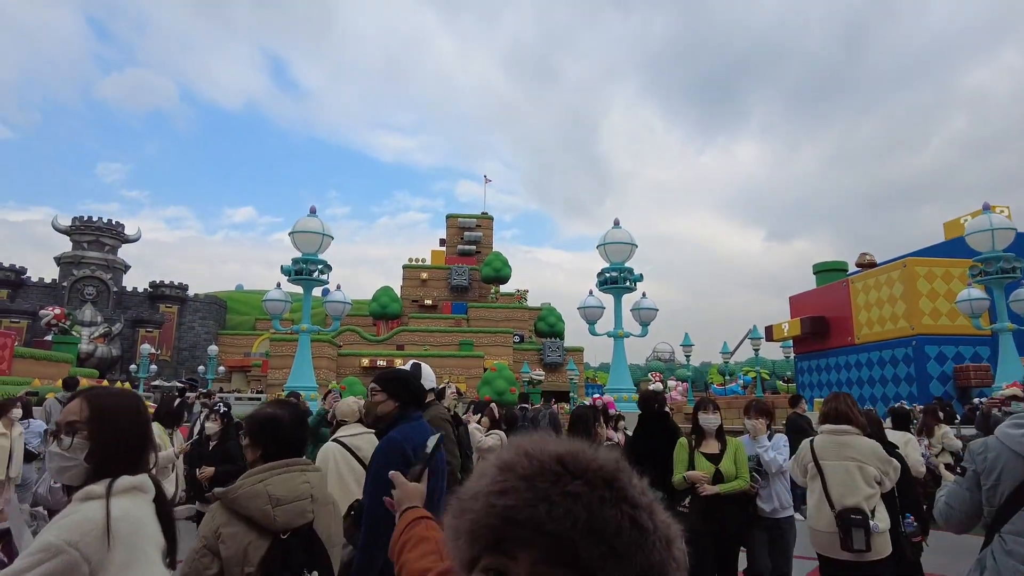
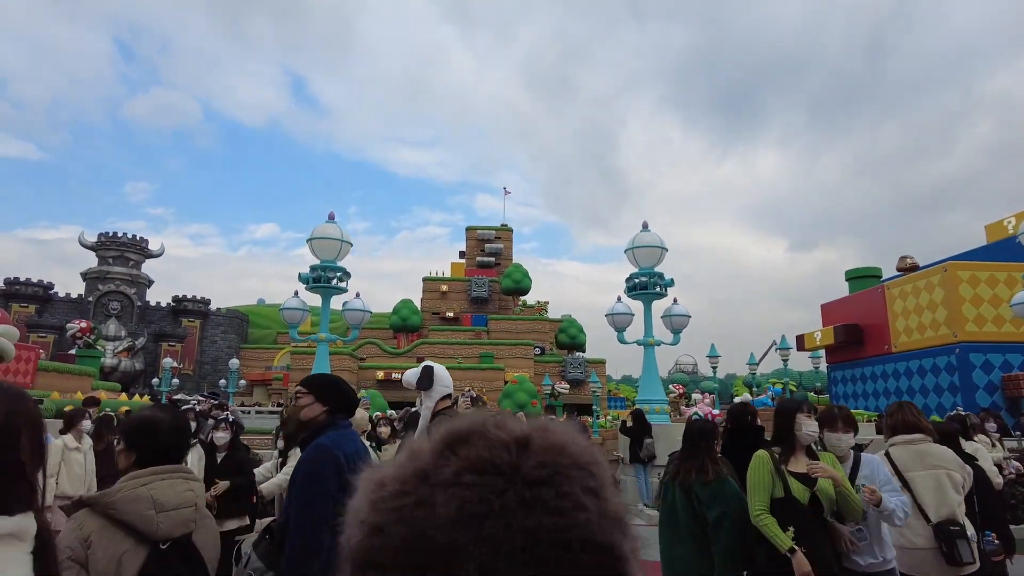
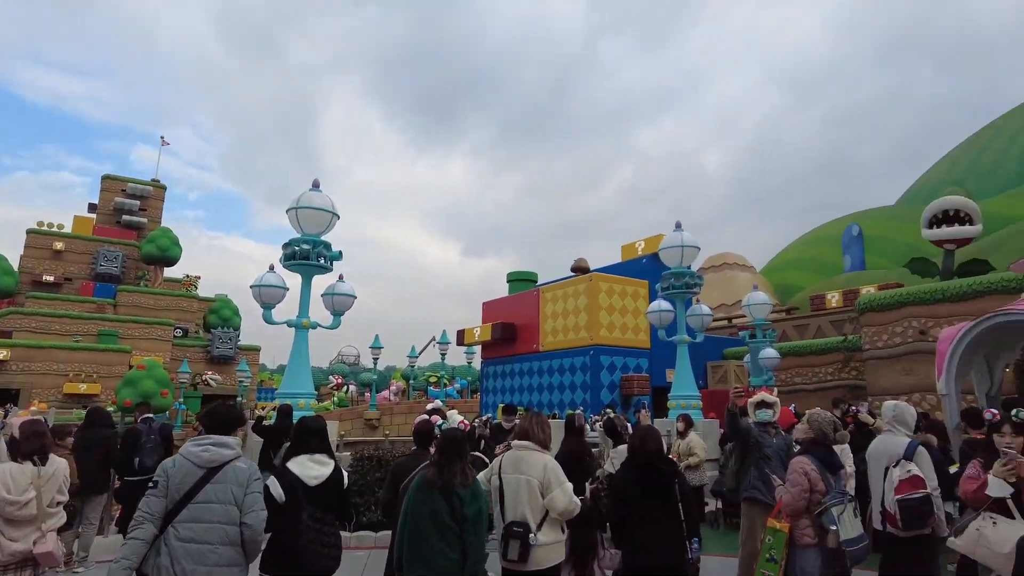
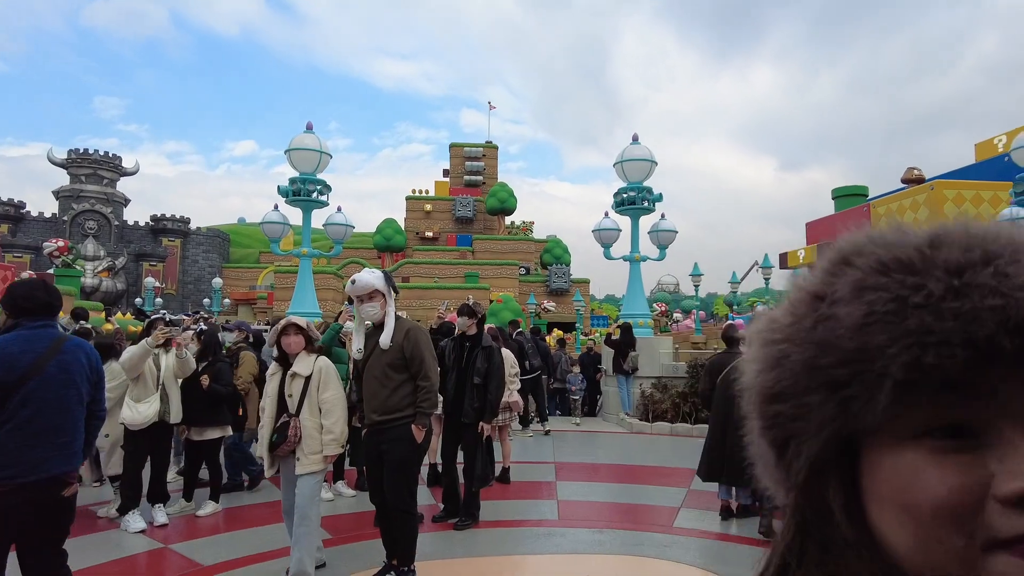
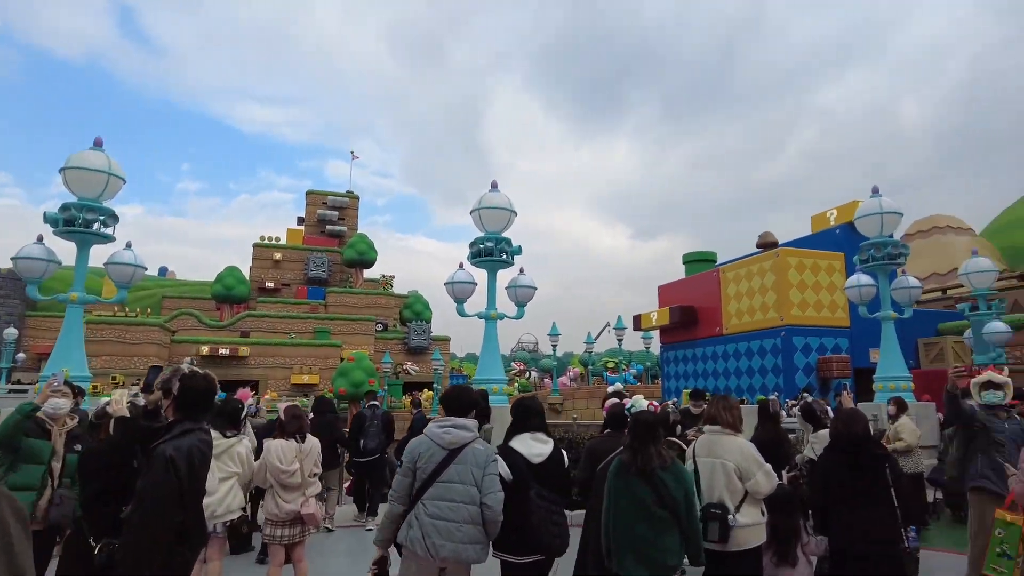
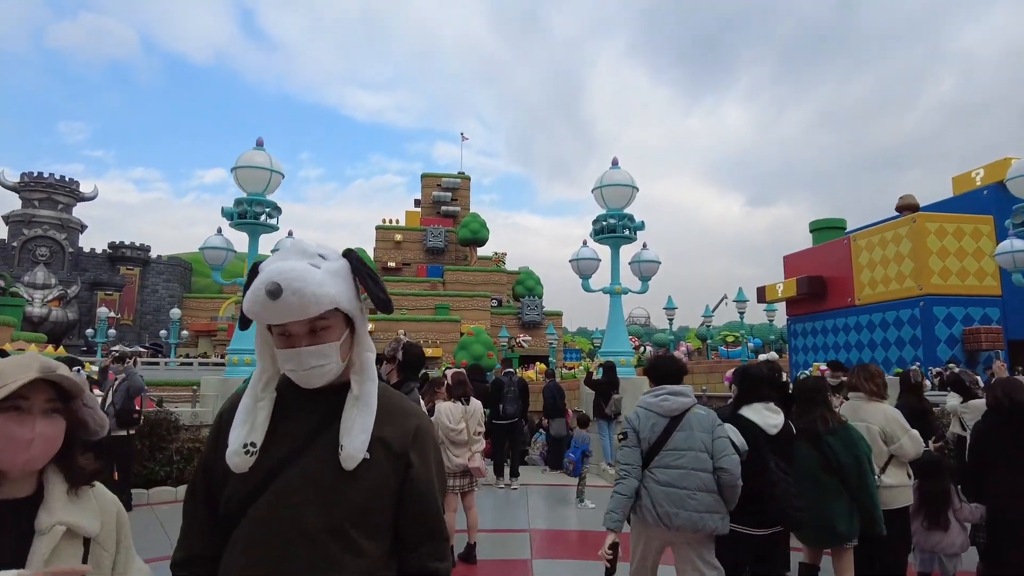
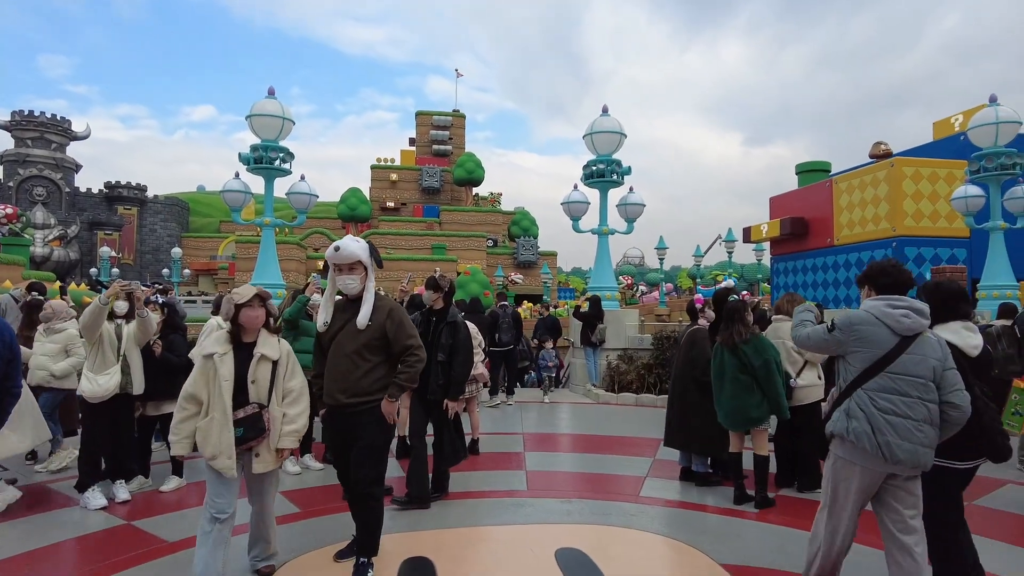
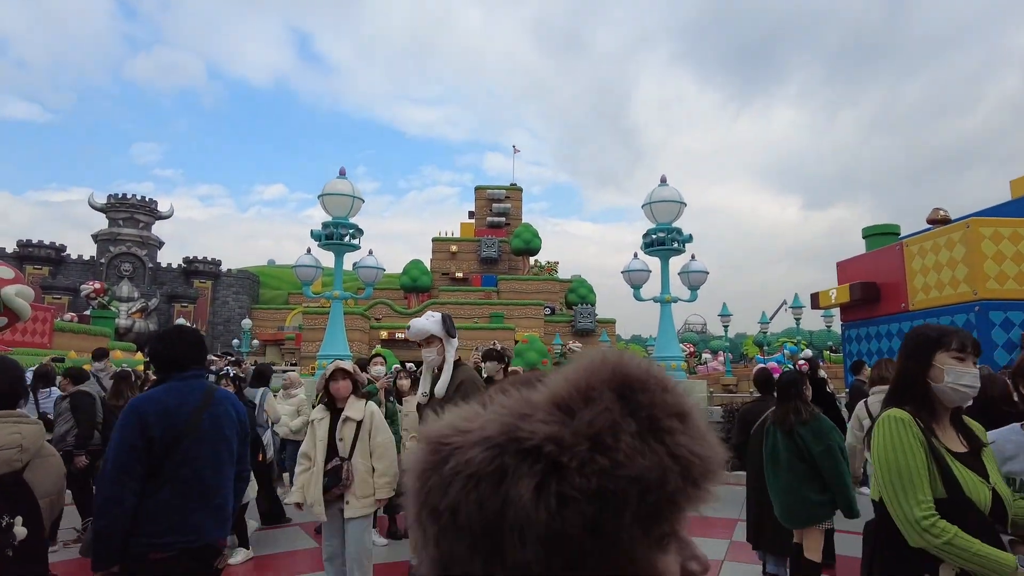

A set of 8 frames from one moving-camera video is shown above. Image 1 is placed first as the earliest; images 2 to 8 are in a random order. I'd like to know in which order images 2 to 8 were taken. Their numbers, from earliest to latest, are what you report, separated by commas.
2, 8, 4, 7, 6, 5, 3
